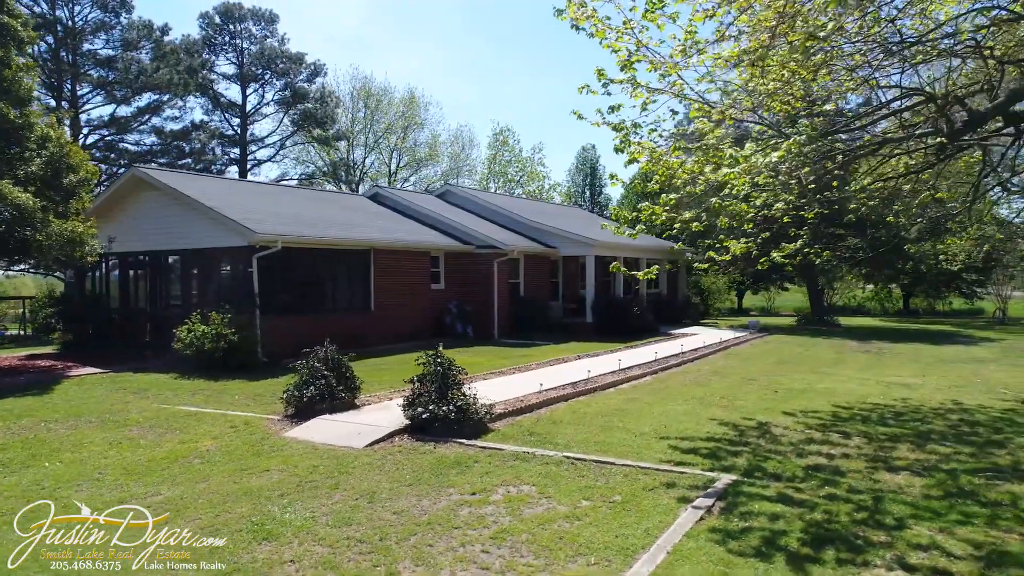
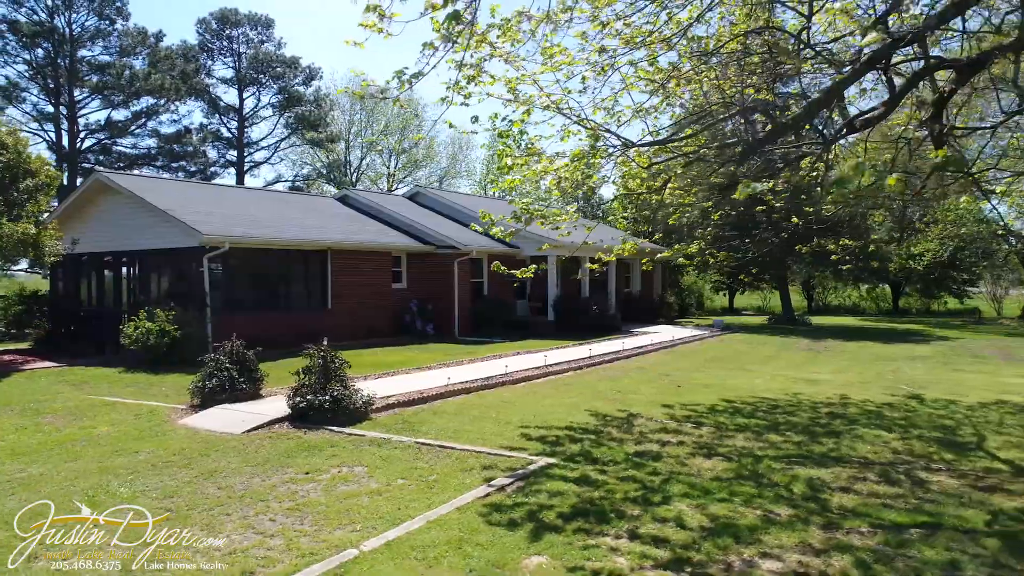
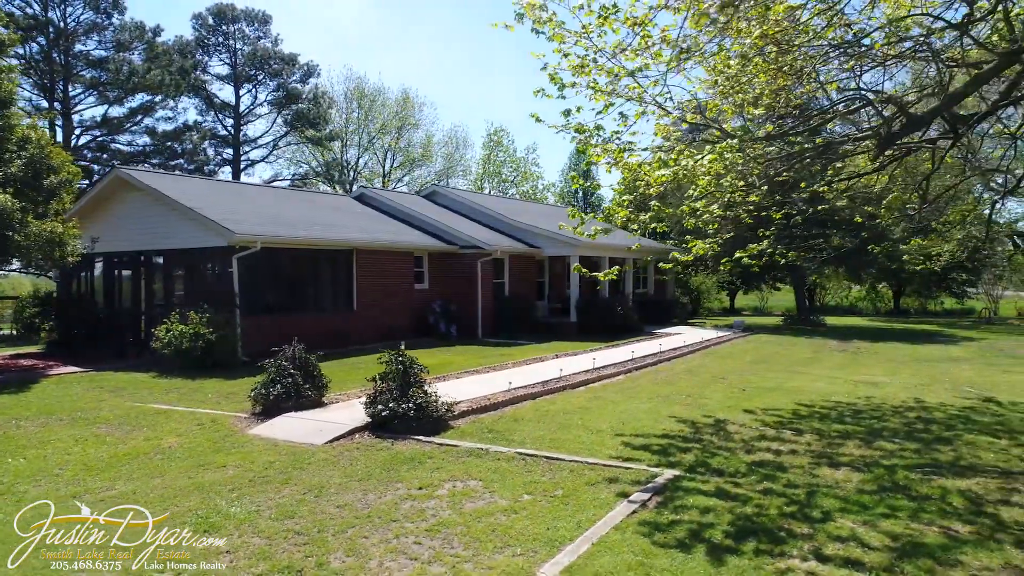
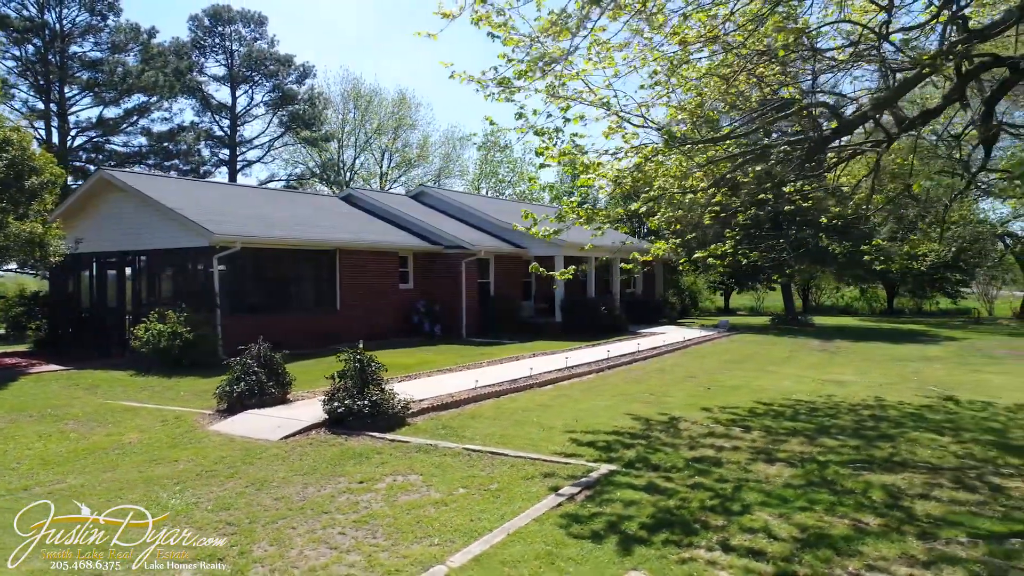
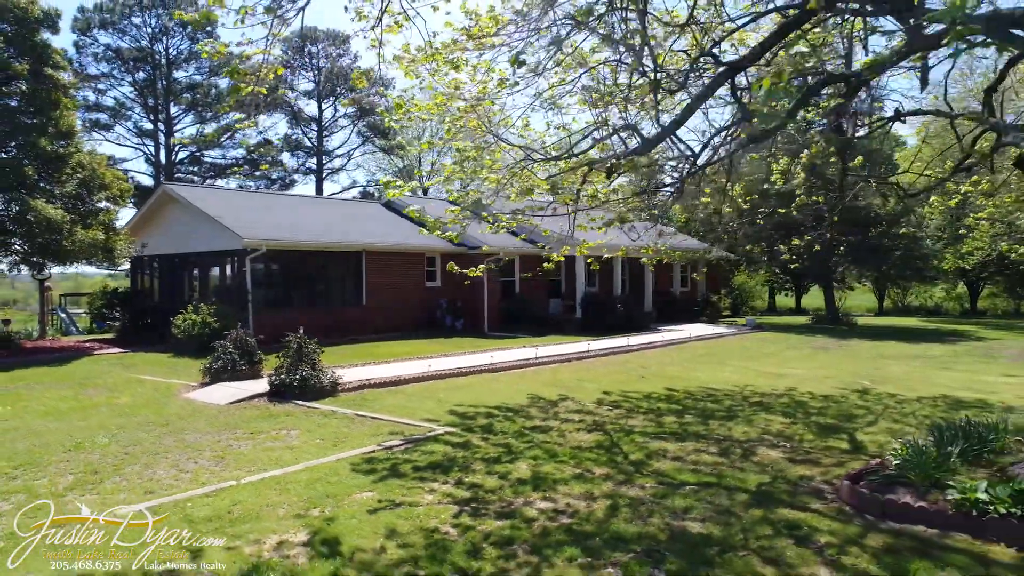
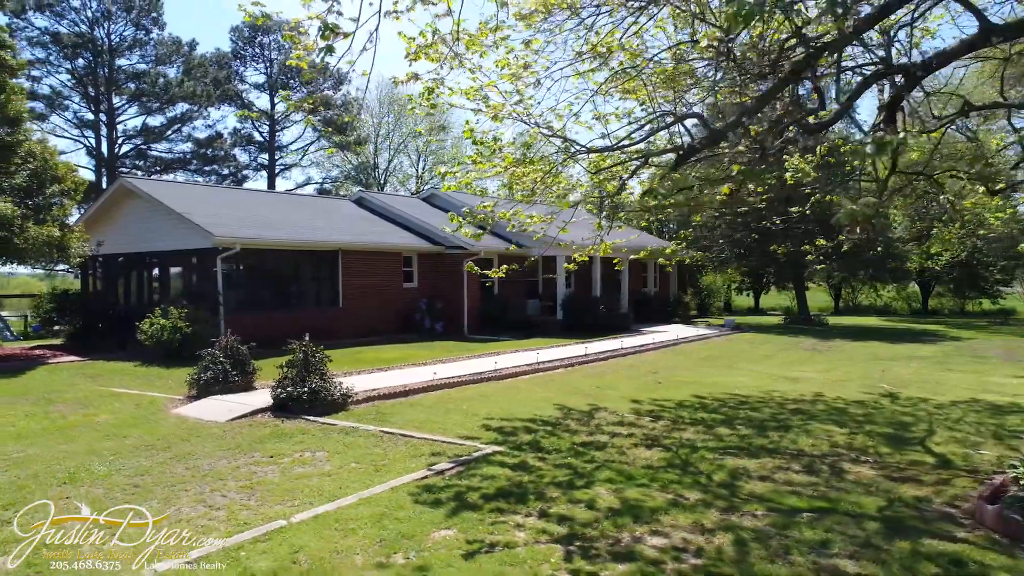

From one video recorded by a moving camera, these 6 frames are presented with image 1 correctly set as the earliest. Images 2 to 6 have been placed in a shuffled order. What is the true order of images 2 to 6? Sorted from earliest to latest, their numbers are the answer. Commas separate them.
3, 4, 2, 6, 5
